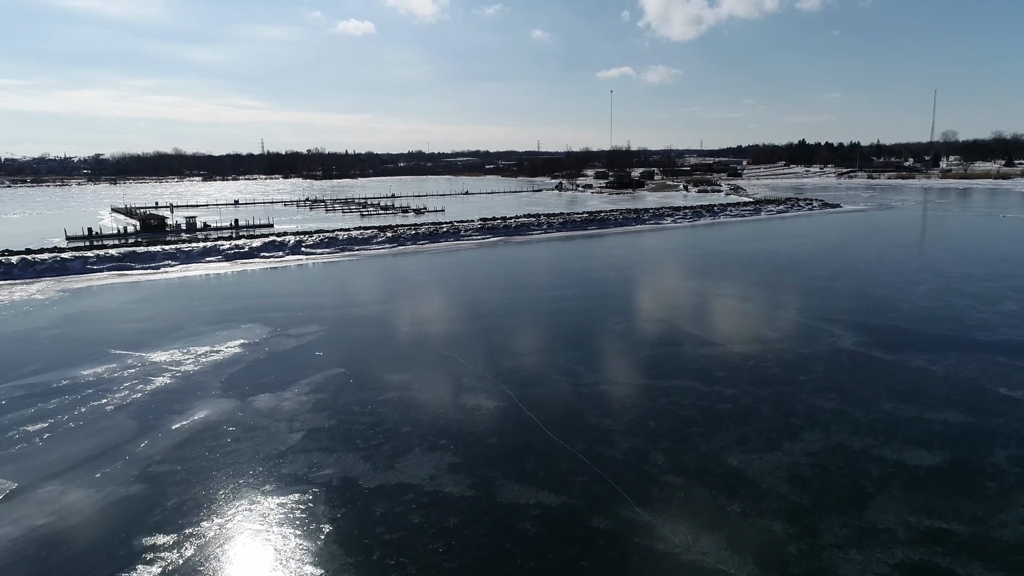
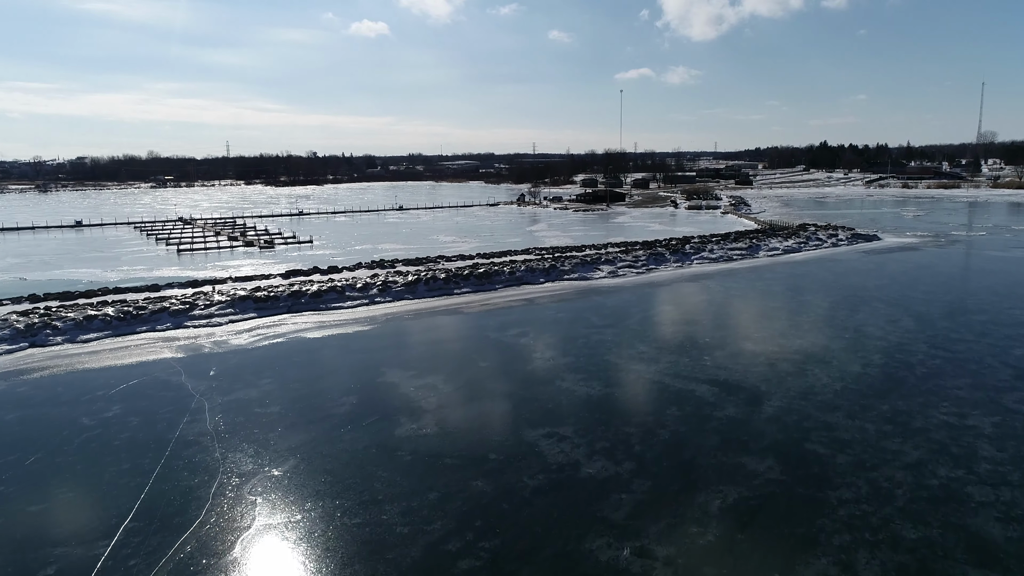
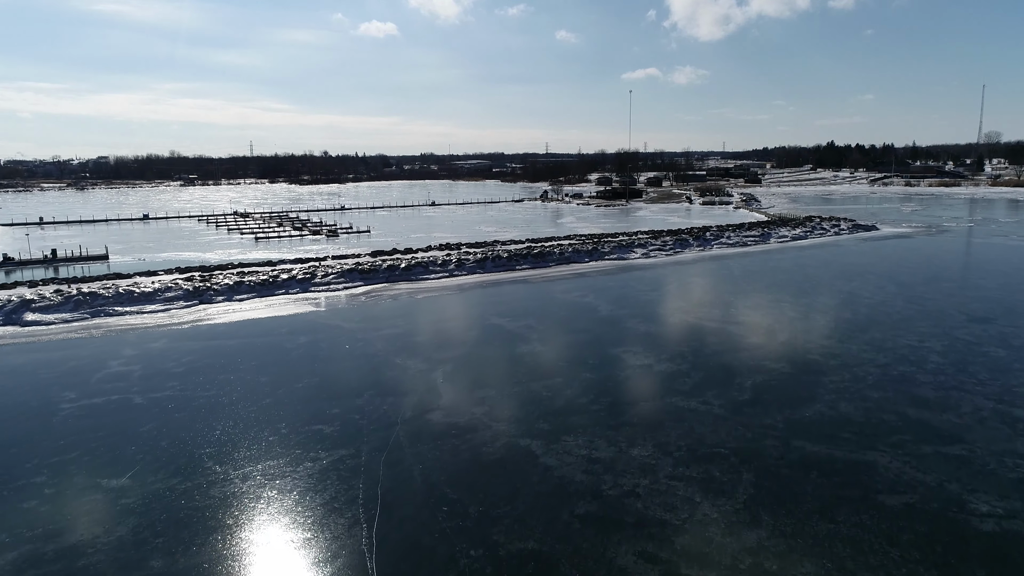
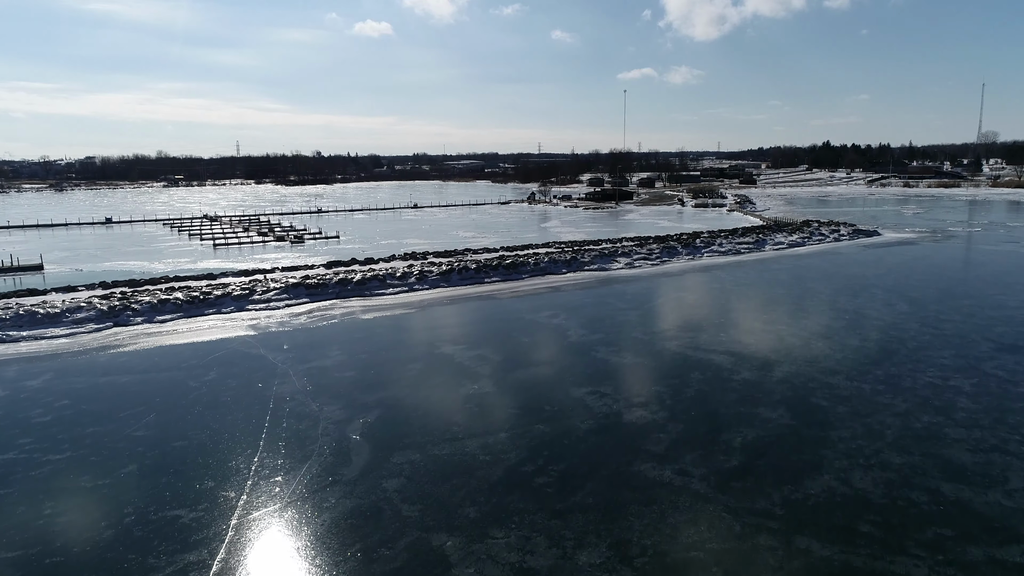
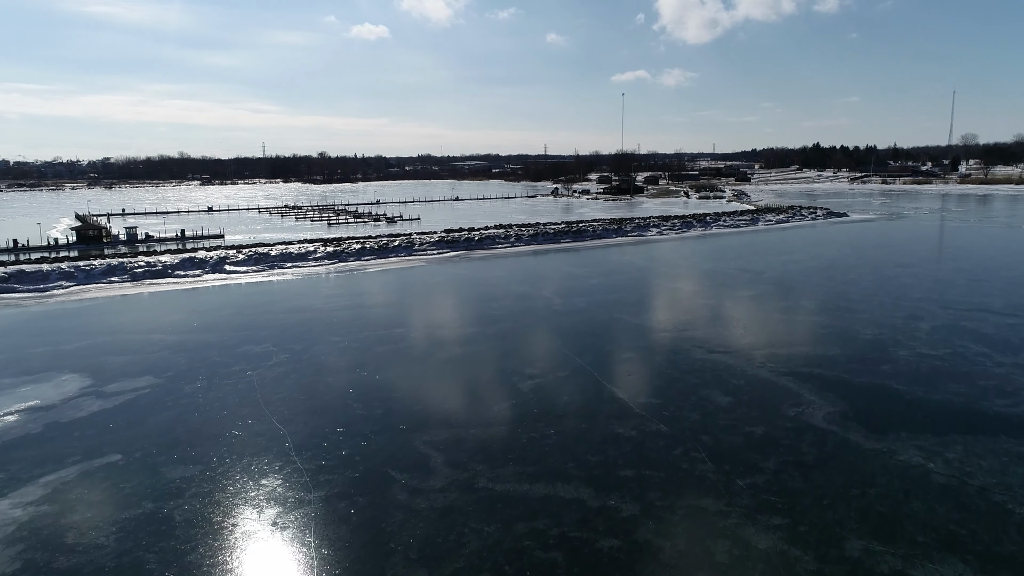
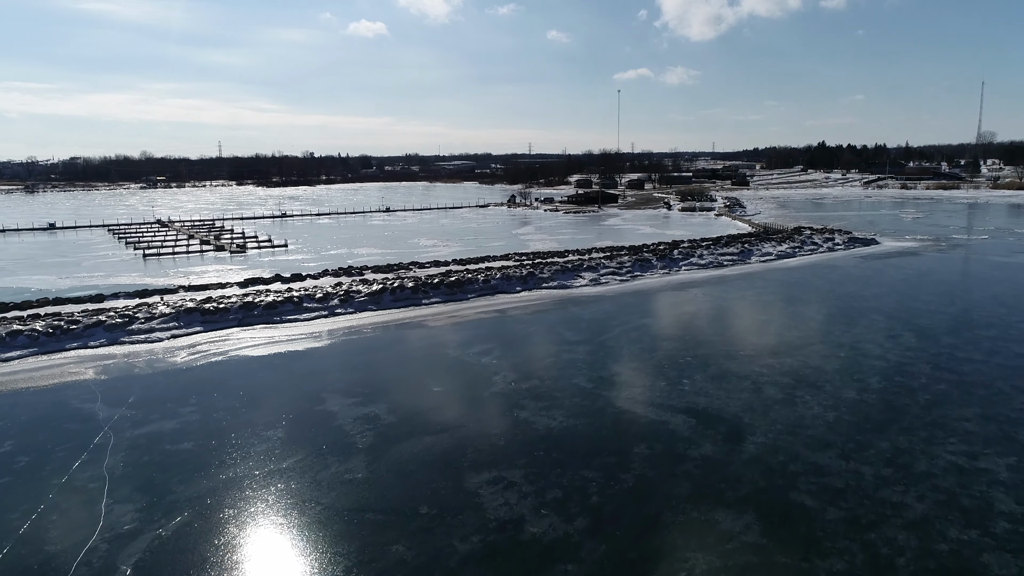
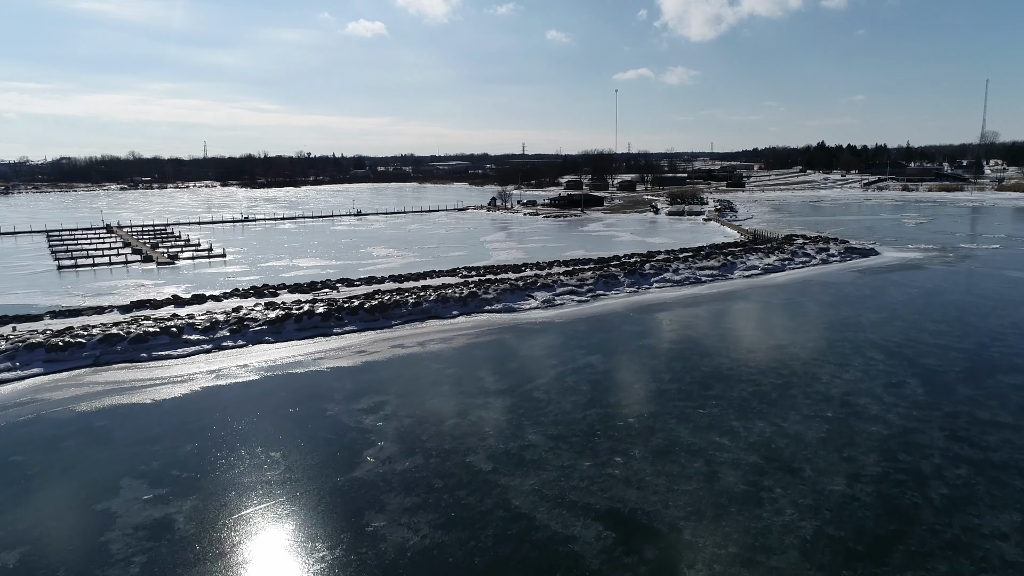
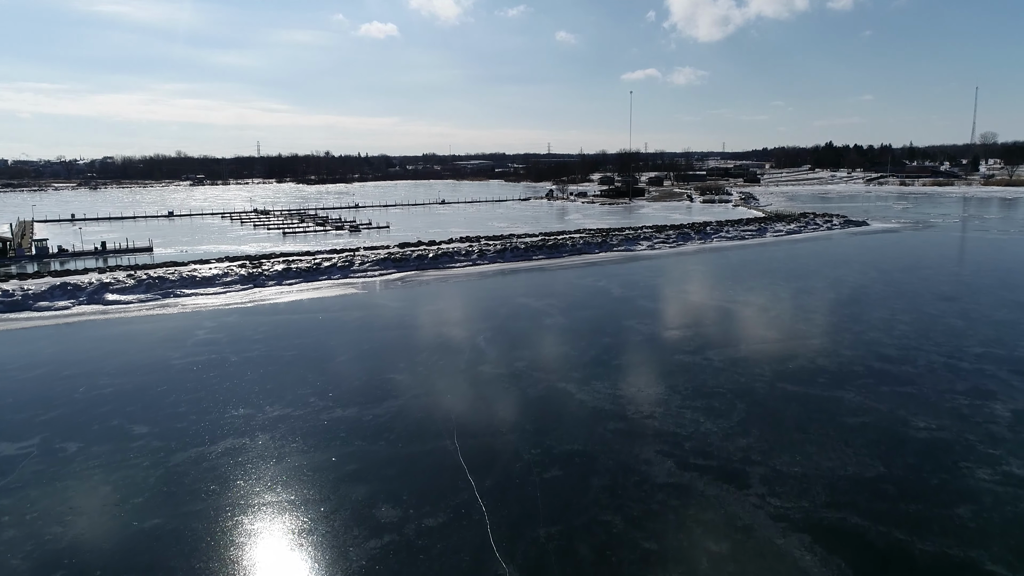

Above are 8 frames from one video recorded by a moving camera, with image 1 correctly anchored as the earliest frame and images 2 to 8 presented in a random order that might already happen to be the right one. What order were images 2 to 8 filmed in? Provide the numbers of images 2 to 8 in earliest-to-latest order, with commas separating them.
5, 8, 3, 4, 2, 6, 7
